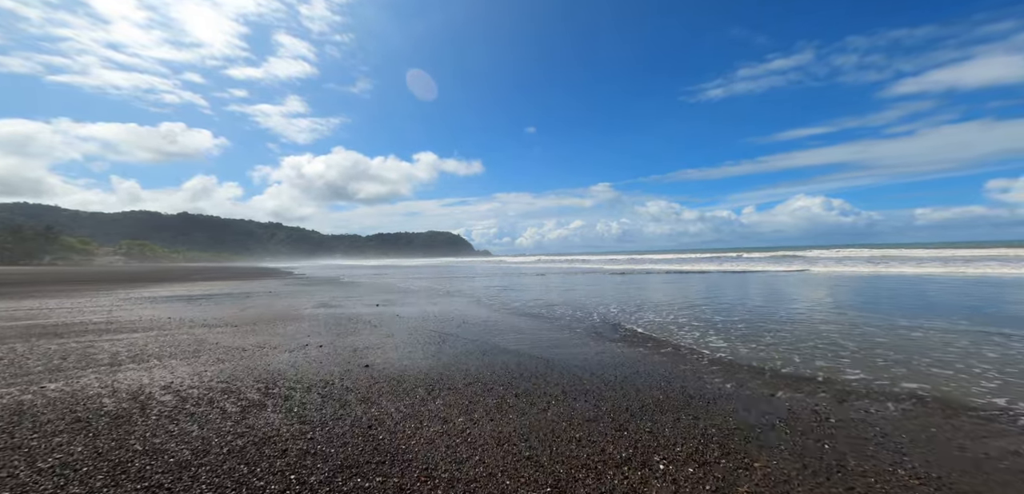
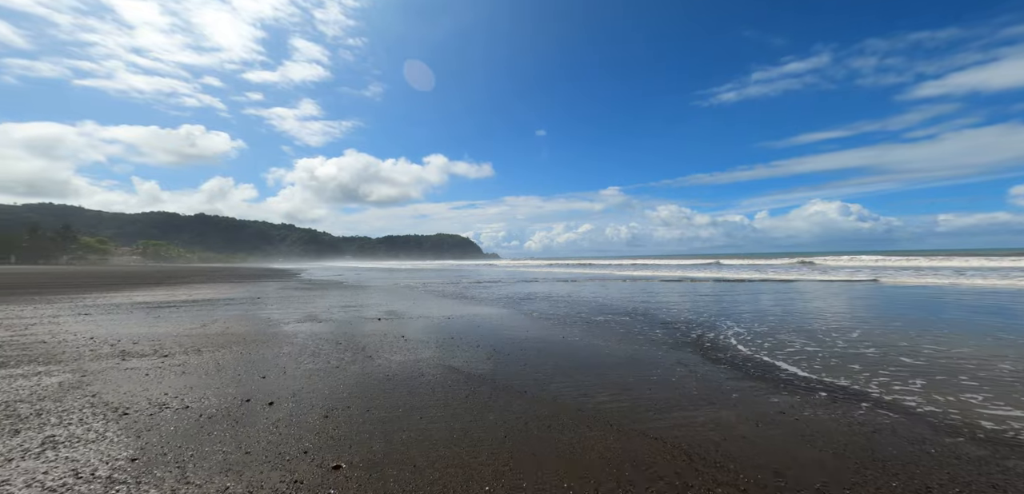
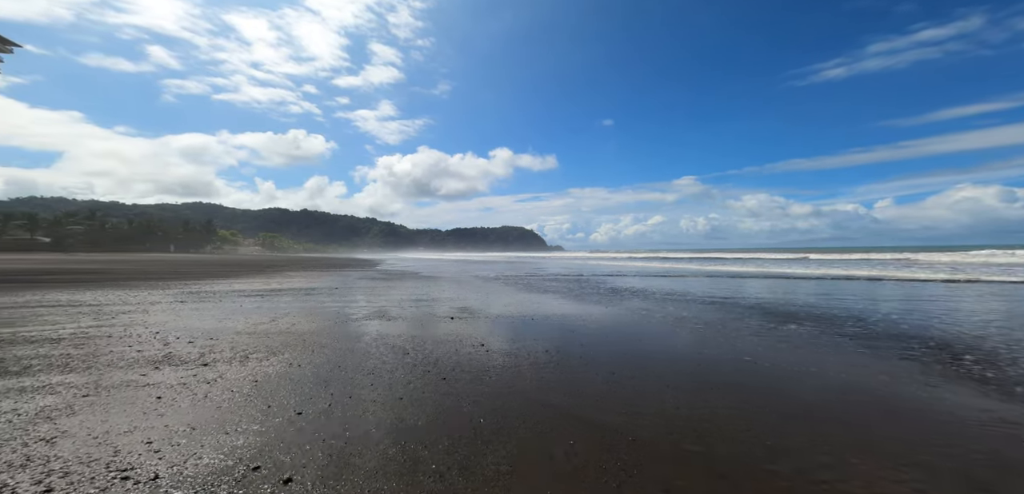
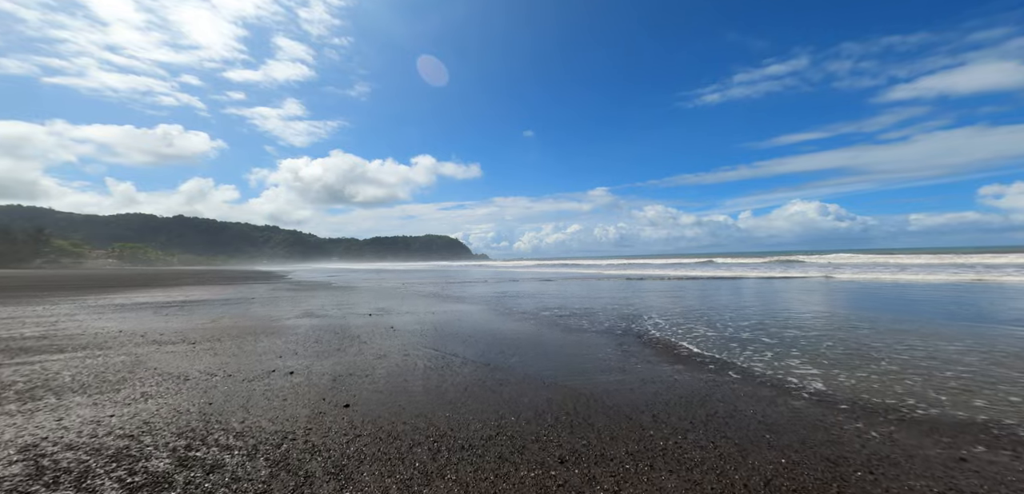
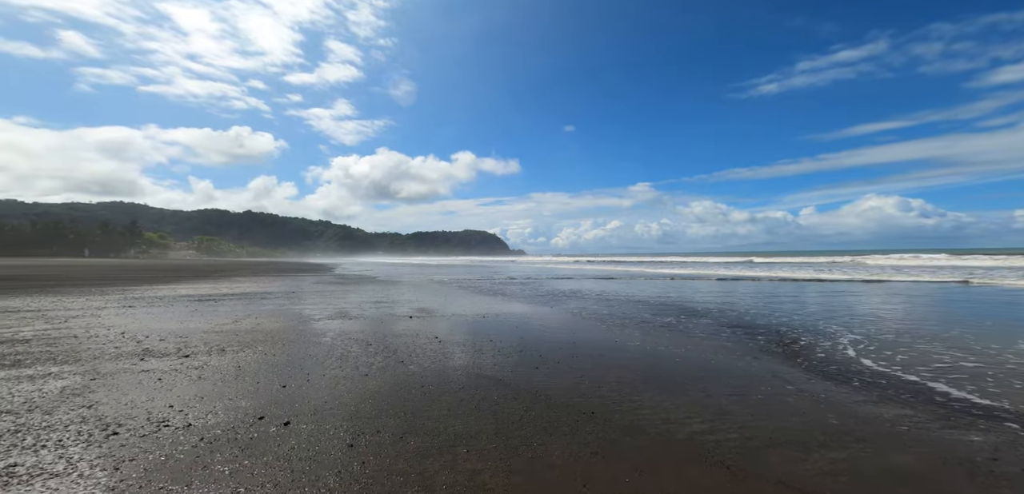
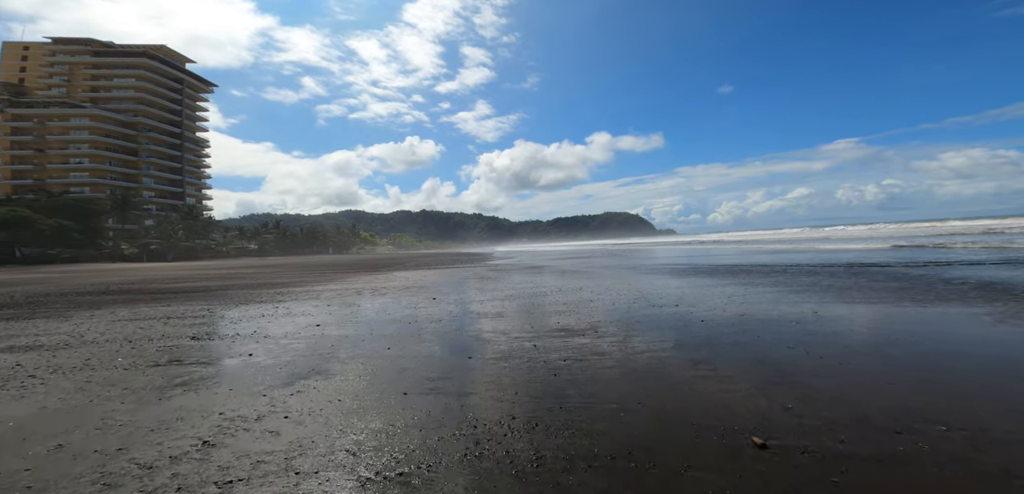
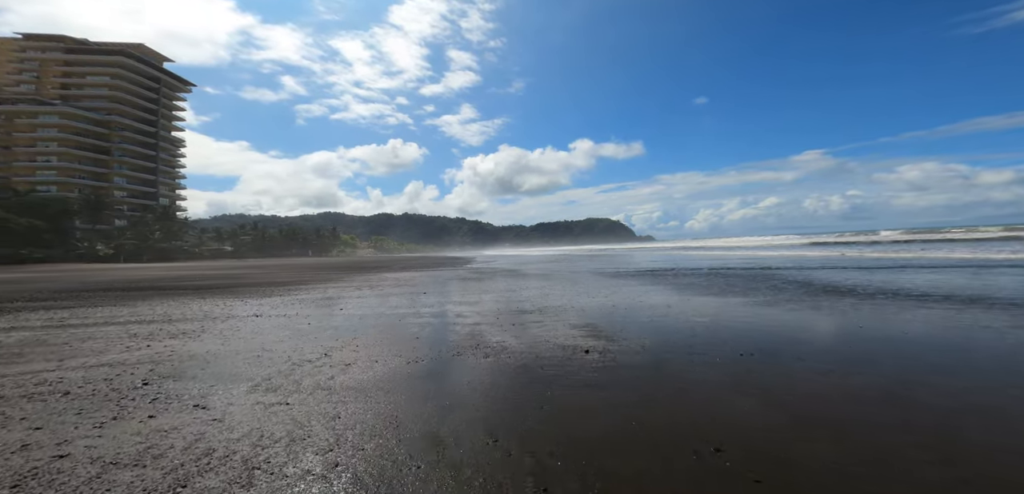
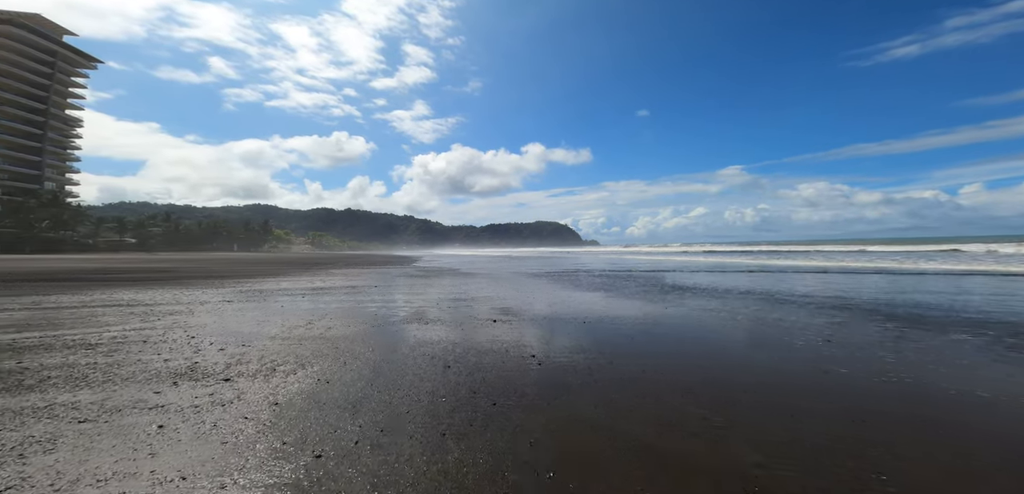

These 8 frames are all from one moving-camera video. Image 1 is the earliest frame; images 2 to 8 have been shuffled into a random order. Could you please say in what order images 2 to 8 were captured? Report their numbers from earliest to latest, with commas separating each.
4, 2, 5, 3, 8, 7, 6
